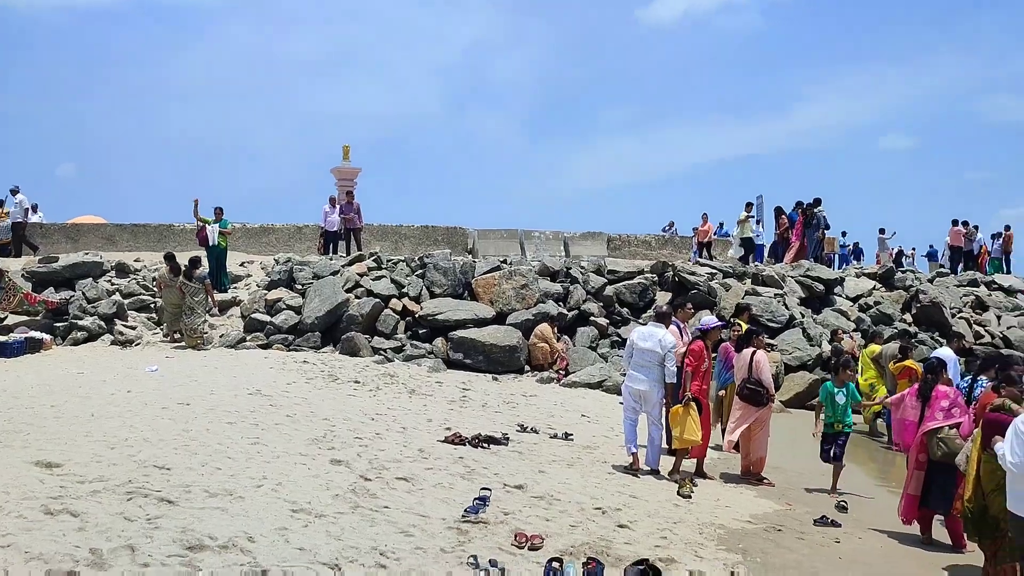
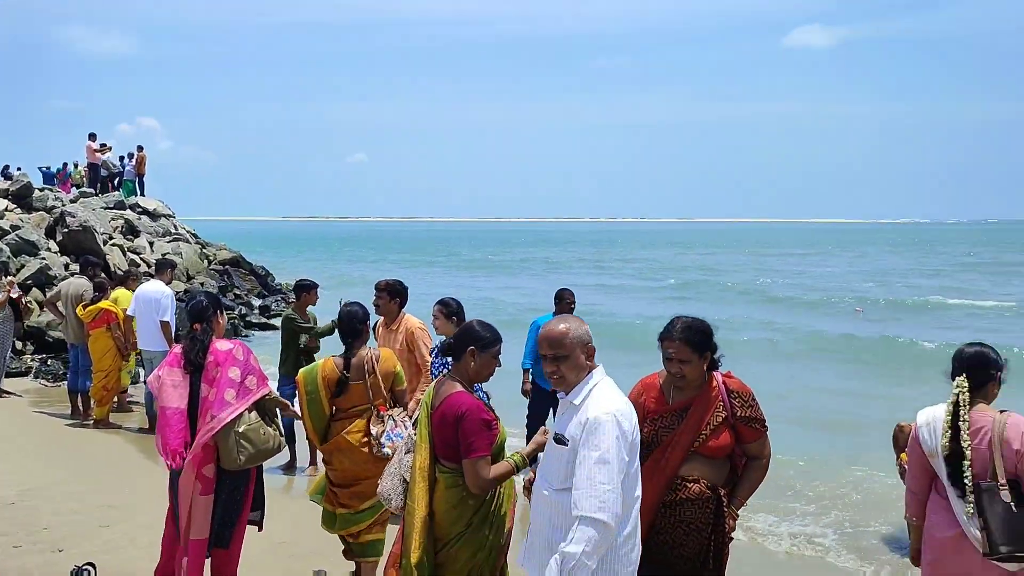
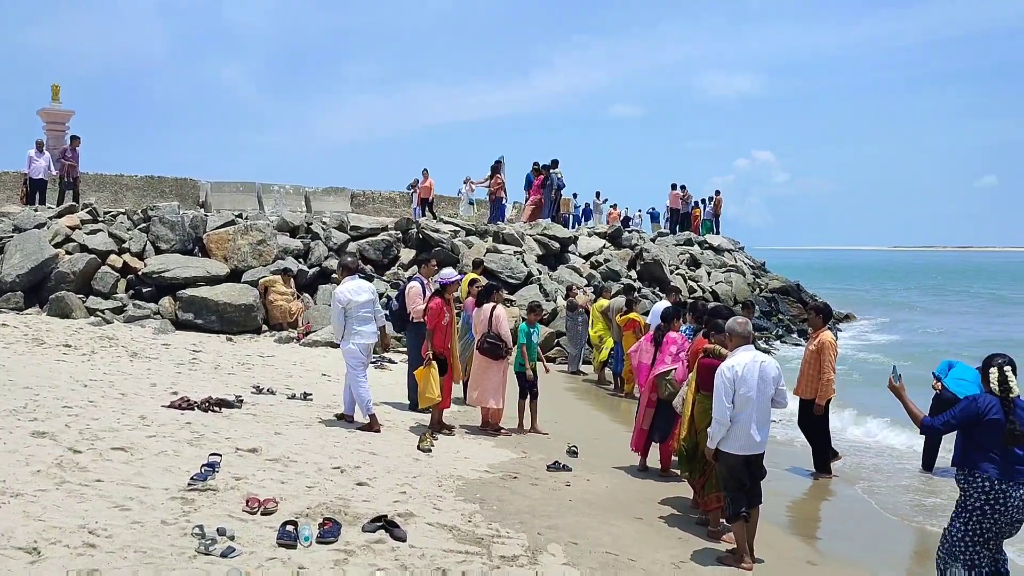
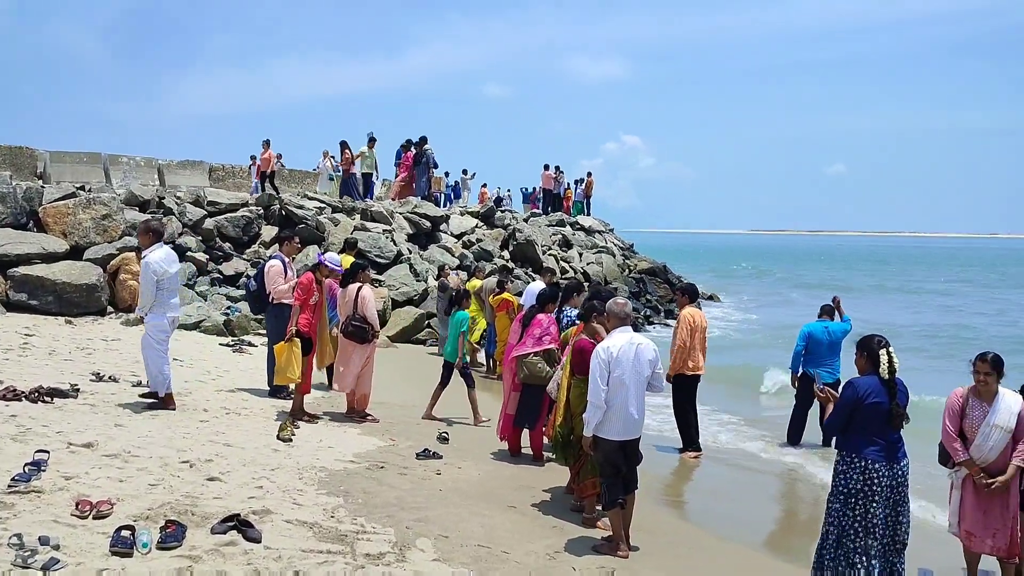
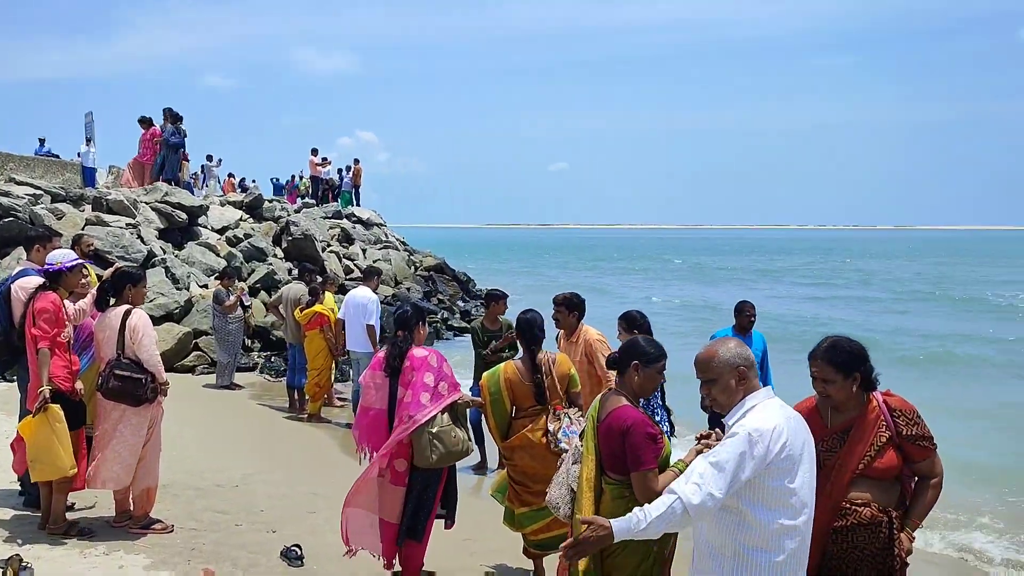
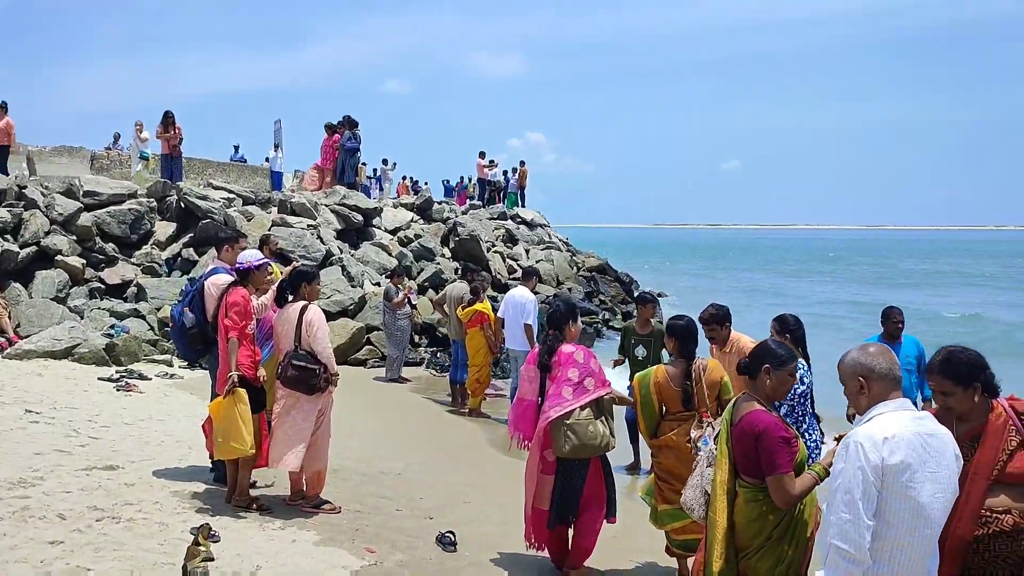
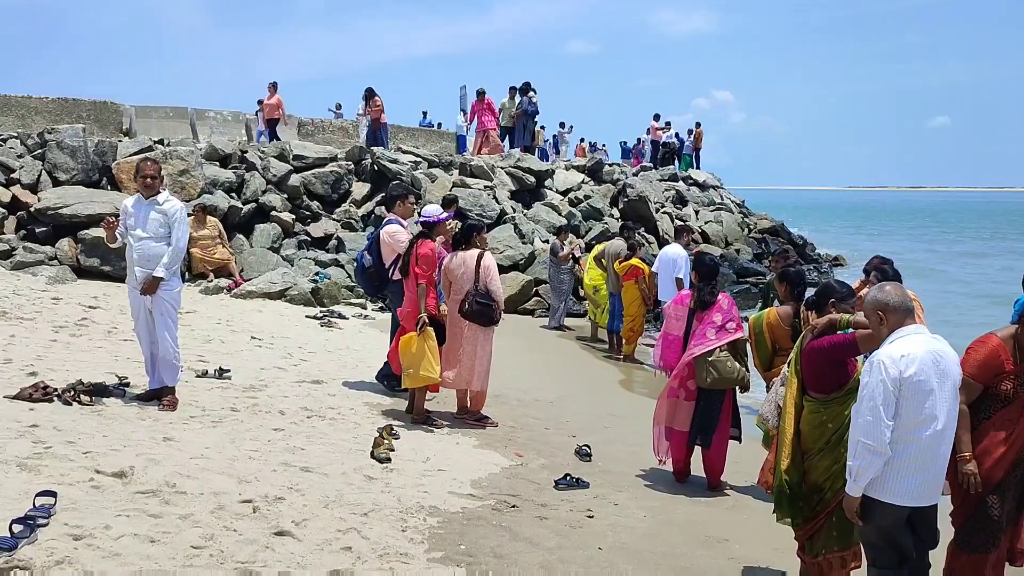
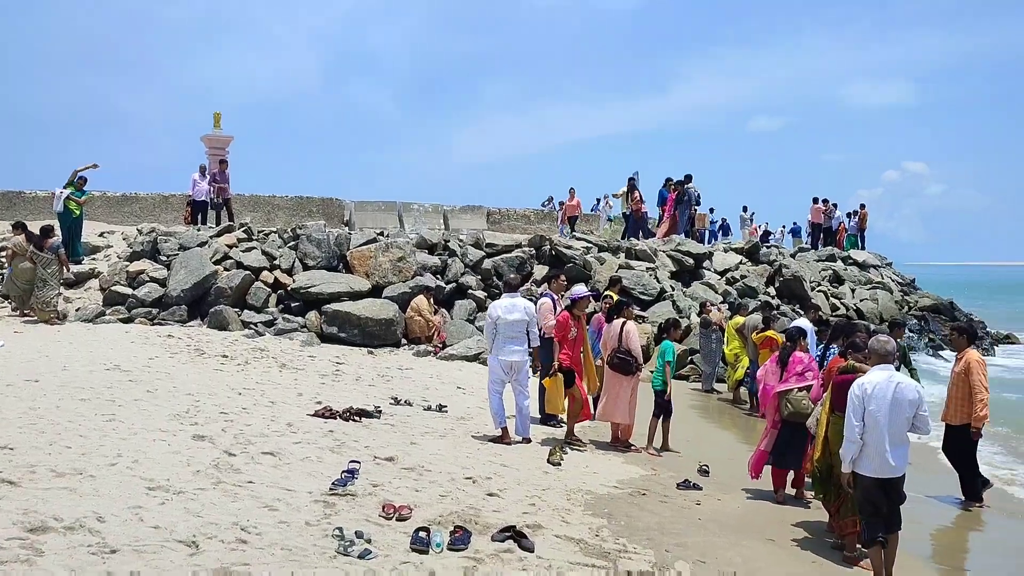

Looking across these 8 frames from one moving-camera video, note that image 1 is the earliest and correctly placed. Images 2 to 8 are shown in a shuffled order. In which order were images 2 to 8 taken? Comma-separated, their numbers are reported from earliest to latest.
8, 3, 4, 7, 6, 5, 2
